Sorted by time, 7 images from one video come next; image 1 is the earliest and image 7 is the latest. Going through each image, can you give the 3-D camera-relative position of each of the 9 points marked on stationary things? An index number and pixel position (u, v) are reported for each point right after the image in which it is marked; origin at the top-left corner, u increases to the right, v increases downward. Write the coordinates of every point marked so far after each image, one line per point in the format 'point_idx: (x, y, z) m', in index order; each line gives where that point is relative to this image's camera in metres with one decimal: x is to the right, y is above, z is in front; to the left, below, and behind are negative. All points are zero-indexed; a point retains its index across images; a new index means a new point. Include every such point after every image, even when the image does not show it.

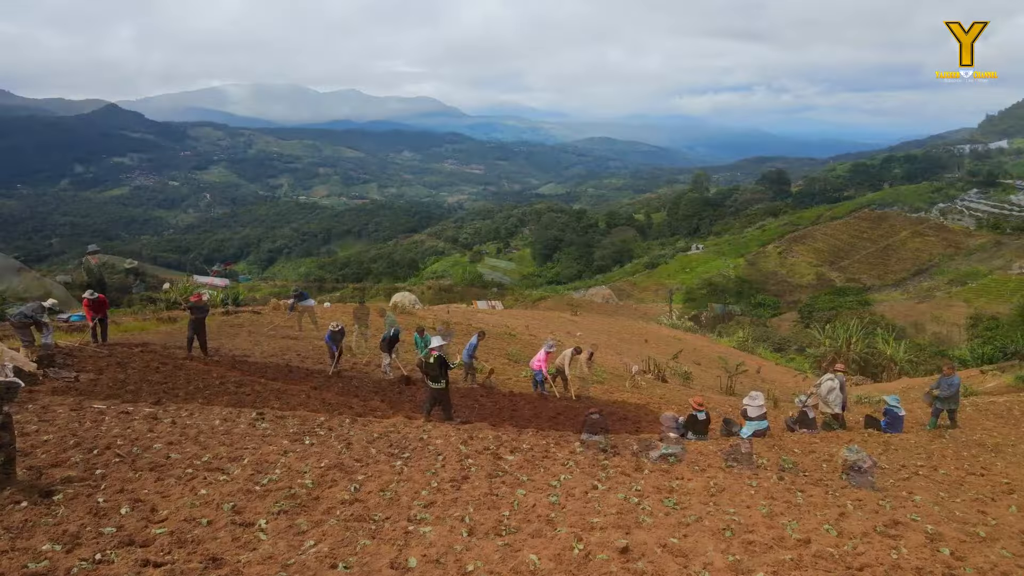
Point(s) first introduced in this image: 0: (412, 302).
0: (-3.7, -0.5, +19.2) m
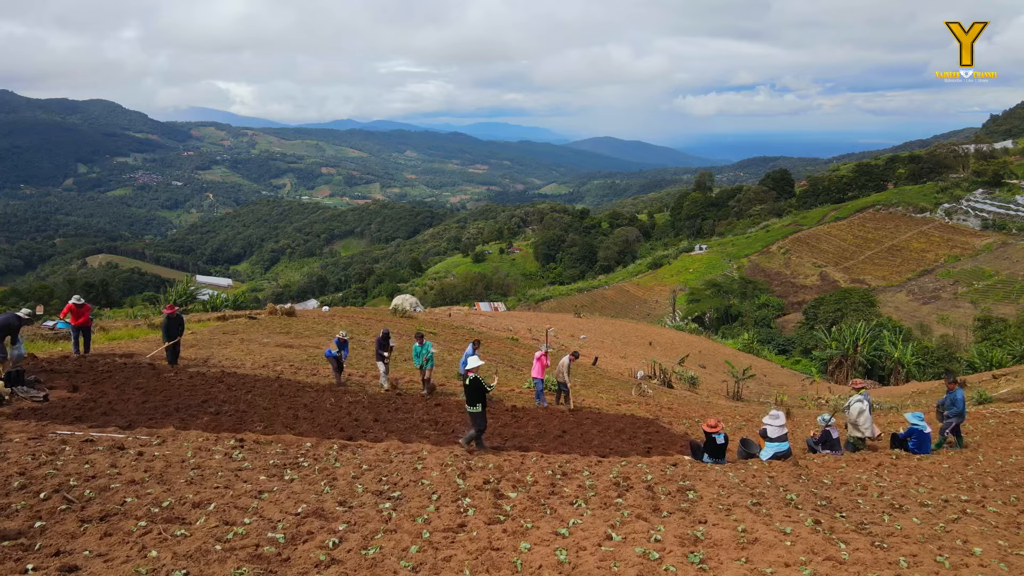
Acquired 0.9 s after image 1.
0: (-3.6, -0.6, +18.9) m
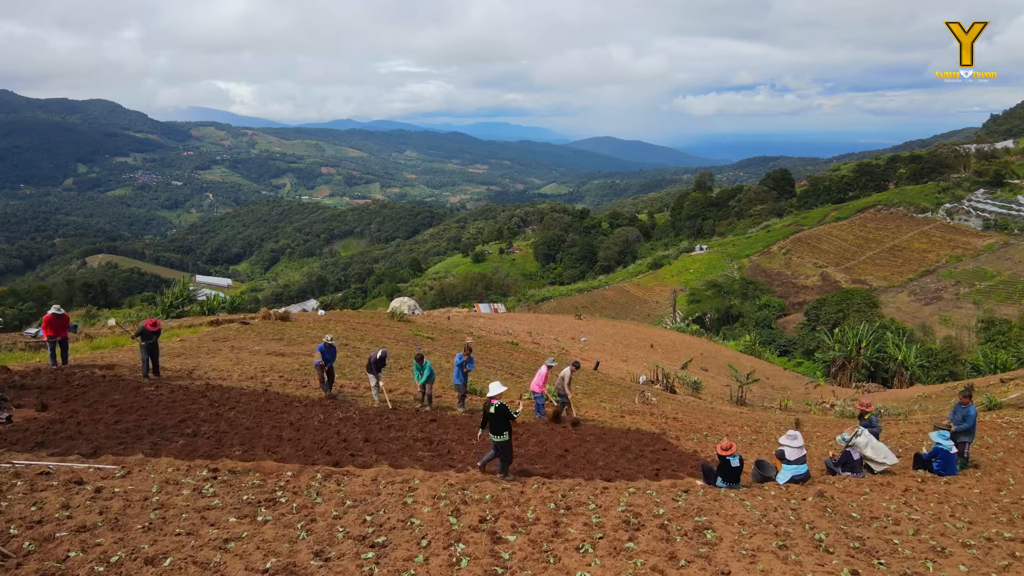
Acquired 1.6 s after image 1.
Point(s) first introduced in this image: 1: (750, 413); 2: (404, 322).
0: (-3.6, -0.7, +18.6) m
1: (+5.7, -3.0, +12.2) m
2: (-3.3, -1.1, +15.4) m
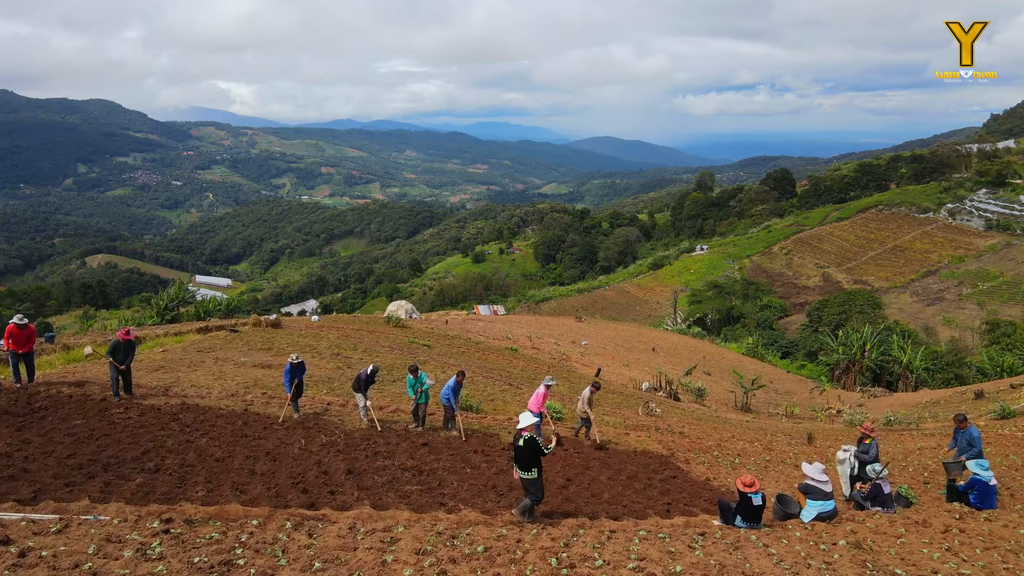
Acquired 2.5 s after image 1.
0: (-3.7, -0.8, +18.3) m
1: (+5.7, -3.1, +11.8) m
2: (-3.3, -1.2, +15.0) m
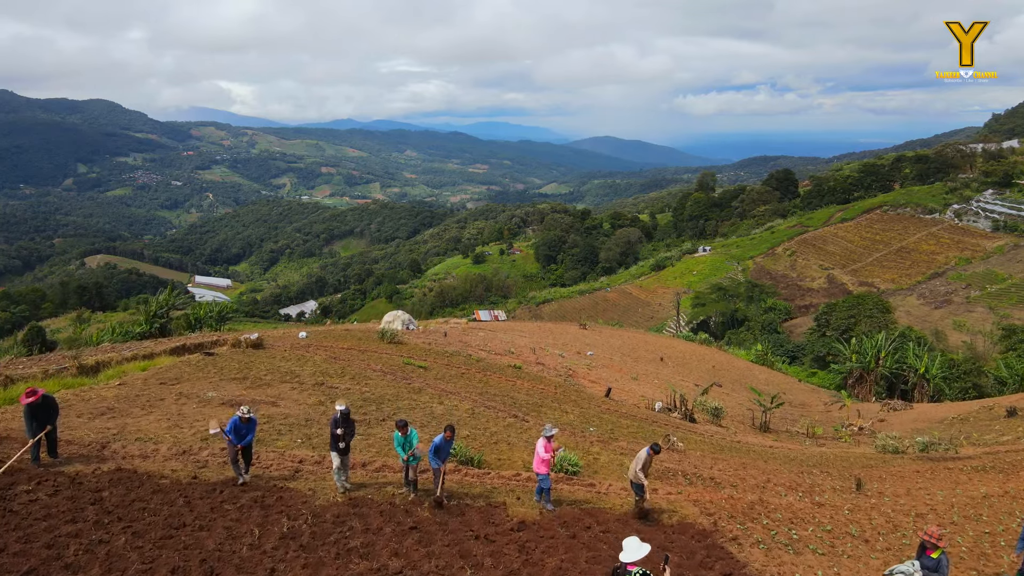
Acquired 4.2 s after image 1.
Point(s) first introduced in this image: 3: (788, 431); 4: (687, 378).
0: (-3.6, -1.1, +17.3) m
1: (+5.7, -3.4, +10.9) m
2: (-3.2, -1.5, +14.1) m
3: (+7.4, -3.9, +13.8) m
4: (+6.6, -3.4, +19.4) m
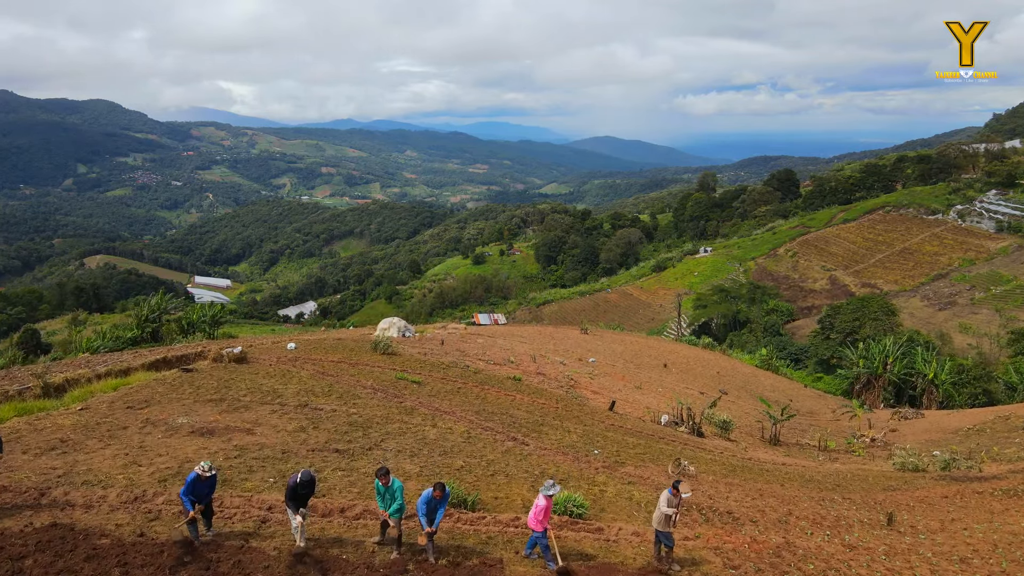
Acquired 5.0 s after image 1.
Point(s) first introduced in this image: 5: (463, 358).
0: (-3.6, -1.3, +16.8) m
1: (+5.7, -3.6, +10.3) m
2: (-3.2, -1.7, +13.5) m
3: (+7.4, -4.0, +13.2) m
4: (+6.6, -3.5, +18.8) m
5: (-1.3, -1.9, +14.5) m
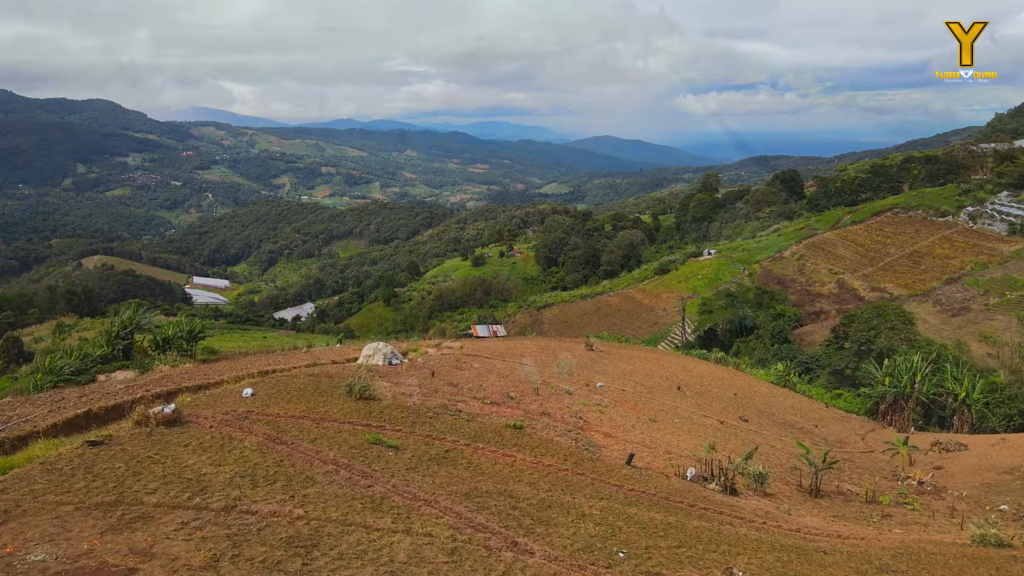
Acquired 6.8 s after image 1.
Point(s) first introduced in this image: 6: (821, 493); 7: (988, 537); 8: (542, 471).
0: (-3.6, -1.9, +15.0) m
1: (+5.7, -4.2, +8.5) m
2: (-3.2, -2.3, +11.7) m
3: (+7.4, -4.7, +11.4) m
4: (+6.6, -4.2, +17.0) m
5: (-1.3, -2.5, +12.7) m
6: (+6.8, -4.5, +11.2) m
7: (+8.4, -4.4, +9.2) m
8: (+0.6, -3.2, +9.8) m
